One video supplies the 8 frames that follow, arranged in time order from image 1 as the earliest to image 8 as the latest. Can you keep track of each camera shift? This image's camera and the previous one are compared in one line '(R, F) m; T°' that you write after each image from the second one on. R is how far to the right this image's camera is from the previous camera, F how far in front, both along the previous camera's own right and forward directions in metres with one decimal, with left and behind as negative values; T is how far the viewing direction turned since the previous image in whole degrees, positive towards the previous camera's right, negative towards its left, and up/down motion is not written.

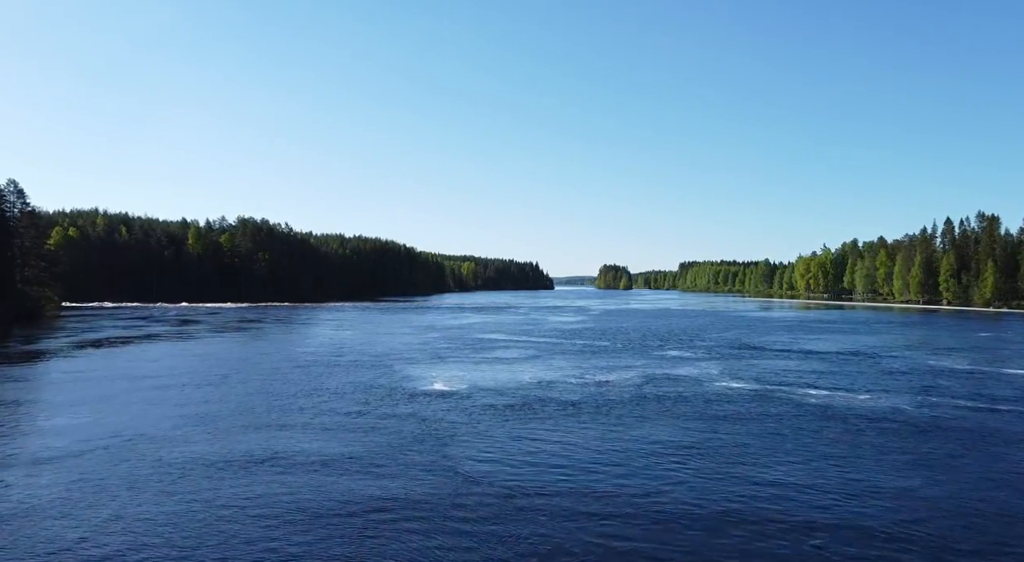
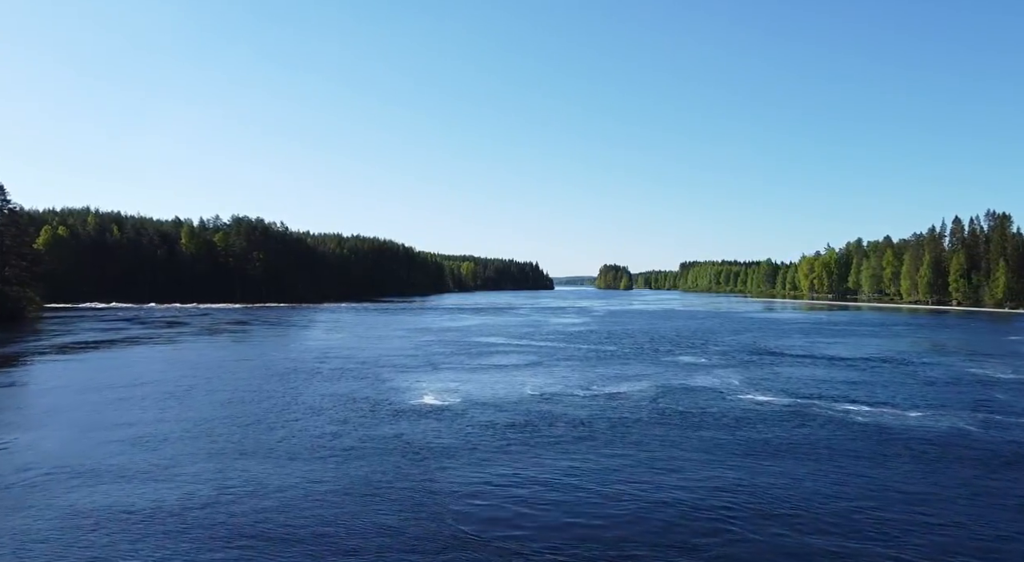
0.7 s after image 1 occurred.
(0.0, +3.2) m; 0°
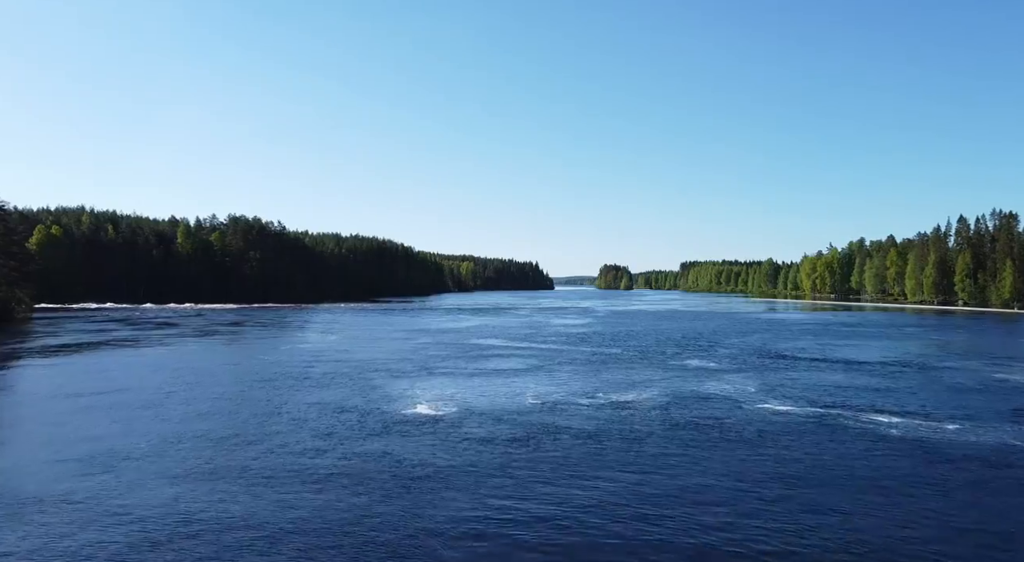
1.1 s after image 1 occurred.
(0.0, +1.9) m; 0°
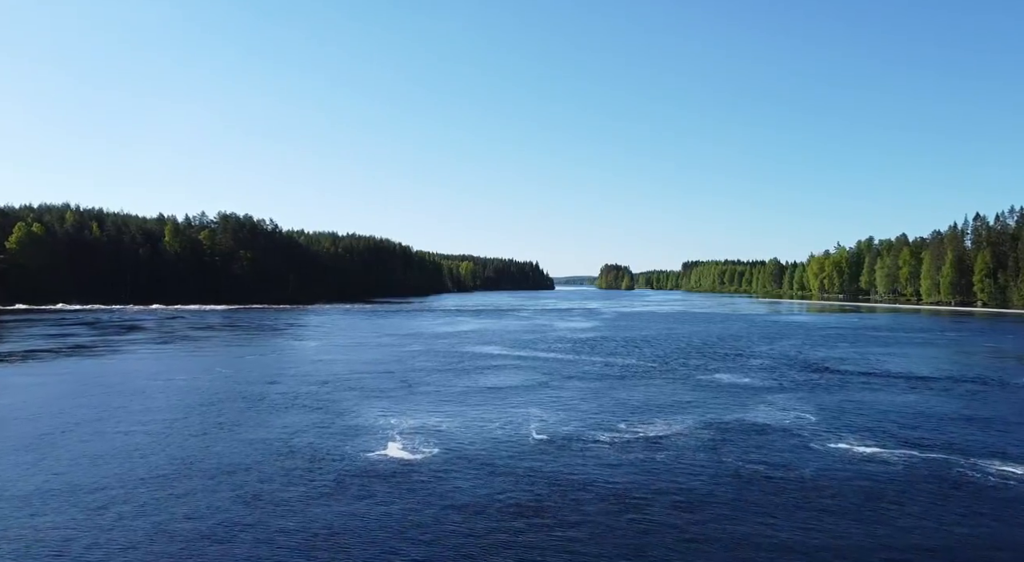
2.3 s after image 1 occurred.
(0.0, +5.7) m; 0°
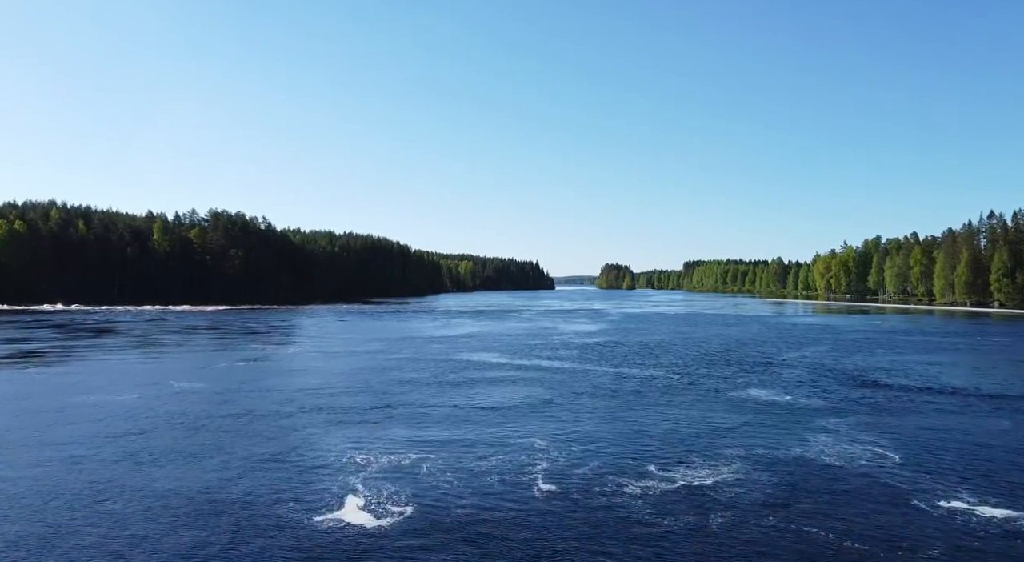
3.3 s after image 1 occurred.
(0.0, +4.8) m; 0°
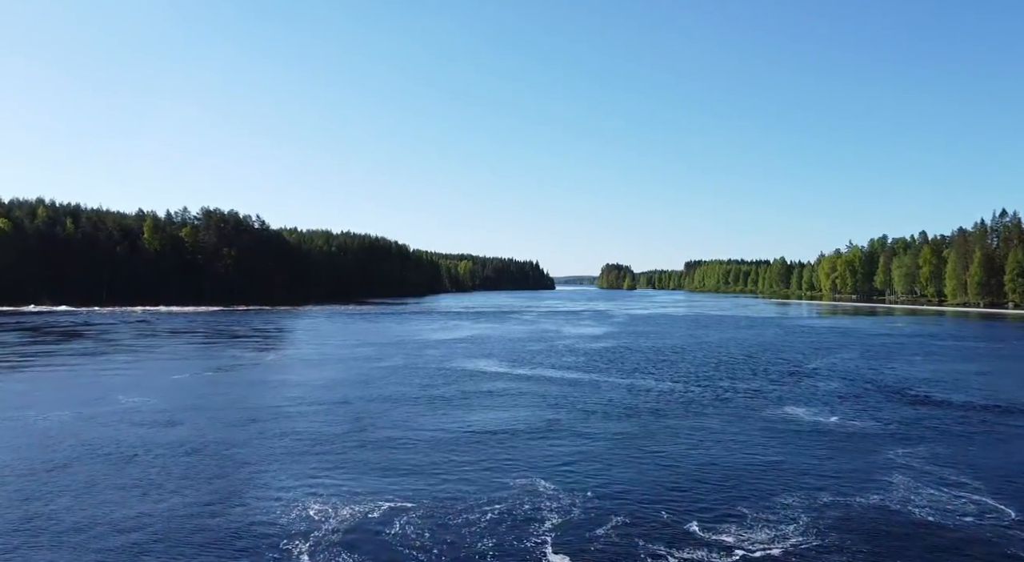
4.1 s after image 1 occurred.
(0.0, +3.9) m; 0°
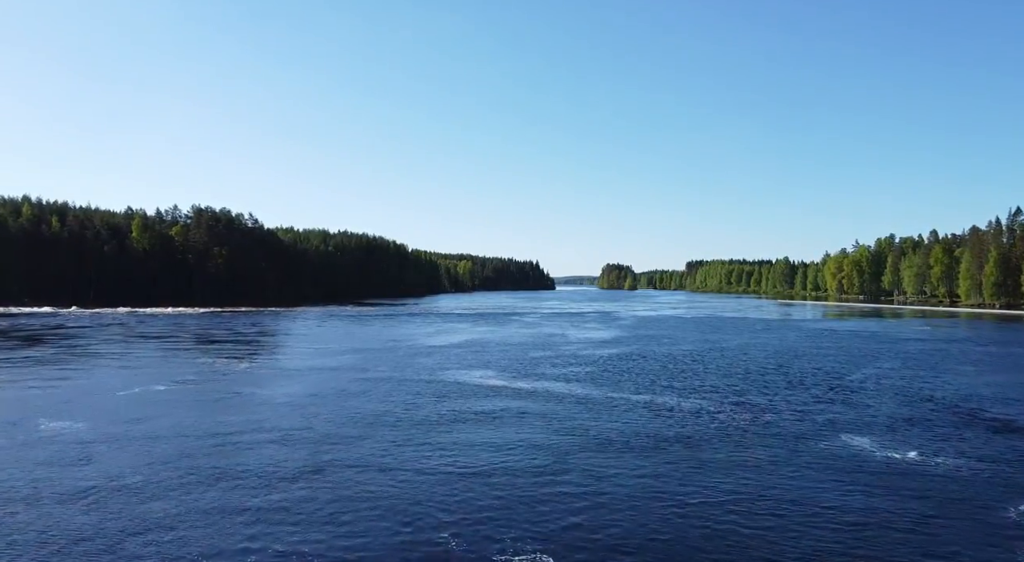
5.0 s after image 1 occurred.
(0.0, +4.4) m; 0°
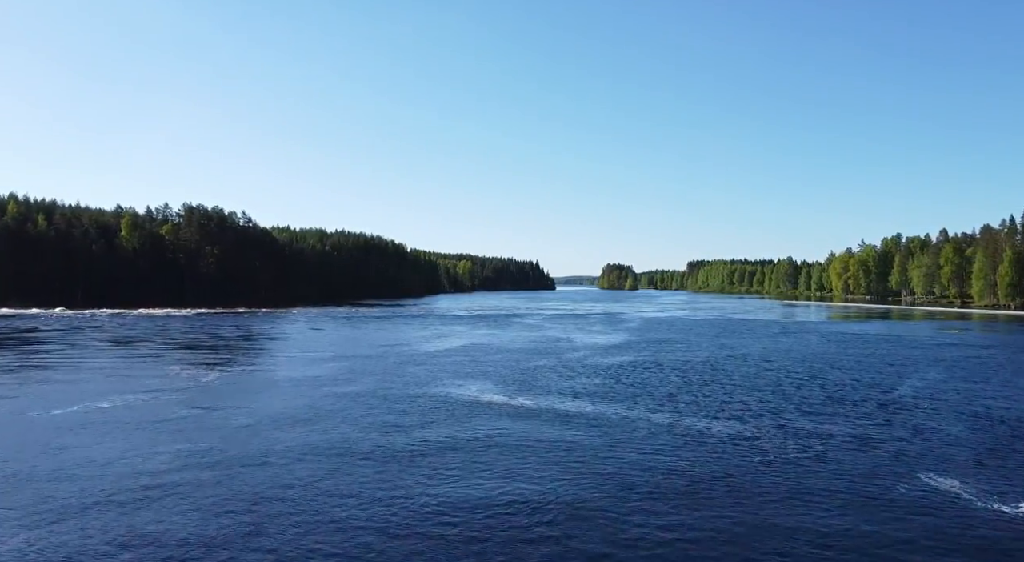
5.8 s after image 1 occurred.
(0.0, +3.9) m; 0°
